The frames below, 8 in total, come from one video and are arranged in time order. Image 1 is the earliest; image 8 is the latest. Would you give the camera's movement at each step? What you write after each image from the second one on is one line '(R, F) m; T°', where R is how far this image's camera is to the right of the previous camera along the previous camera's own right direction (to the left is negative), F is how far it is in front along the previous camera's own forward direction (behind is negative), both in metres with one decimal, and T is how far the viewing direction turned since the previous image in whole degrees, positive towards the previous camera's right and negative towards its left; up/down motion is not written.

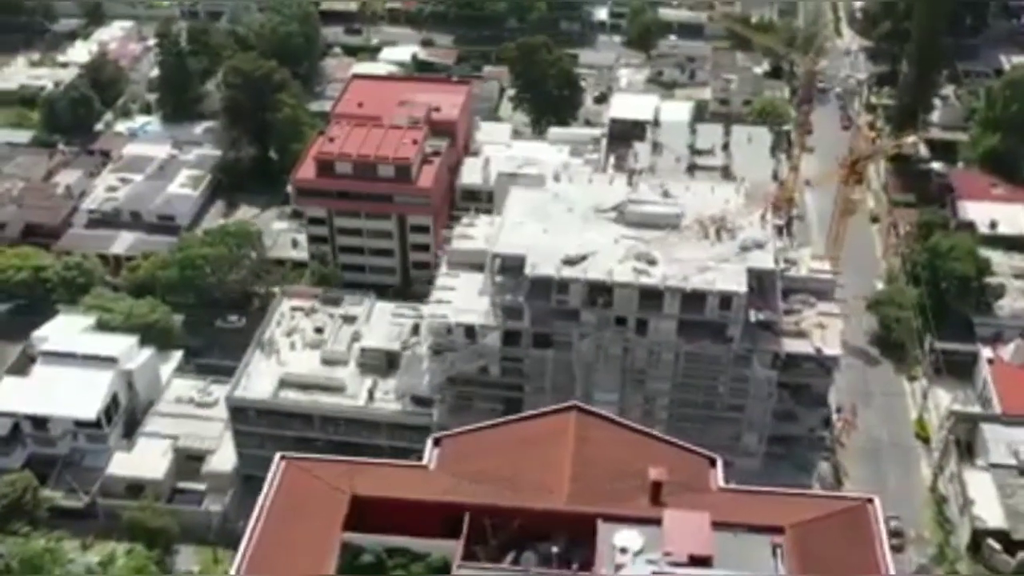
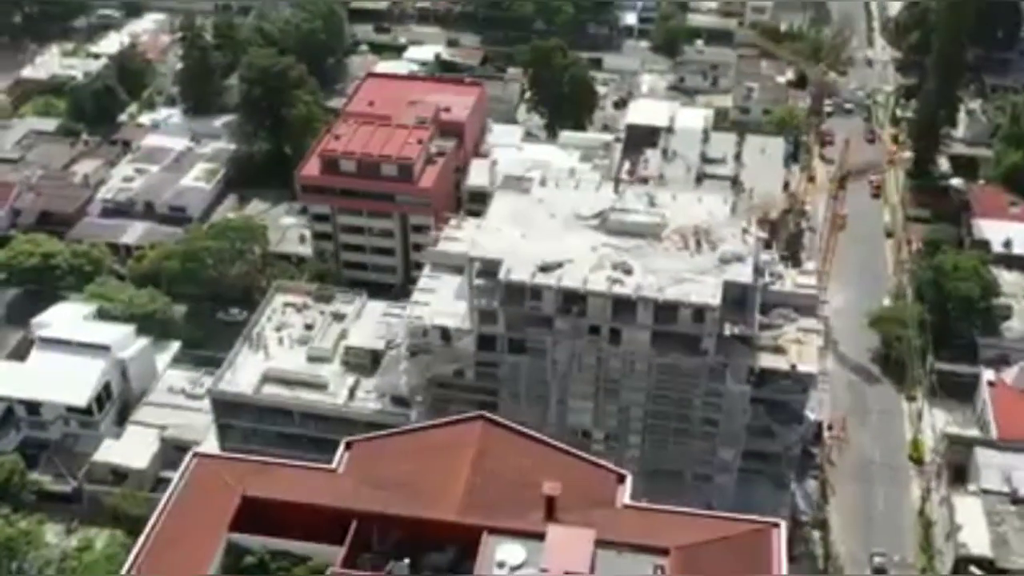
(+2.9, +0.2) m; -3°
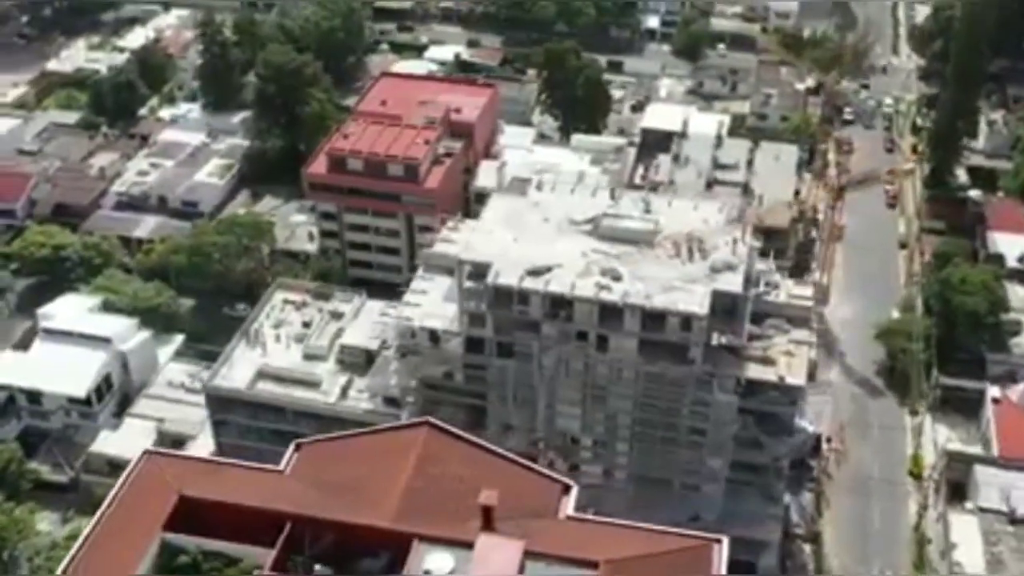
(+1.8, +0.1) m; -2°
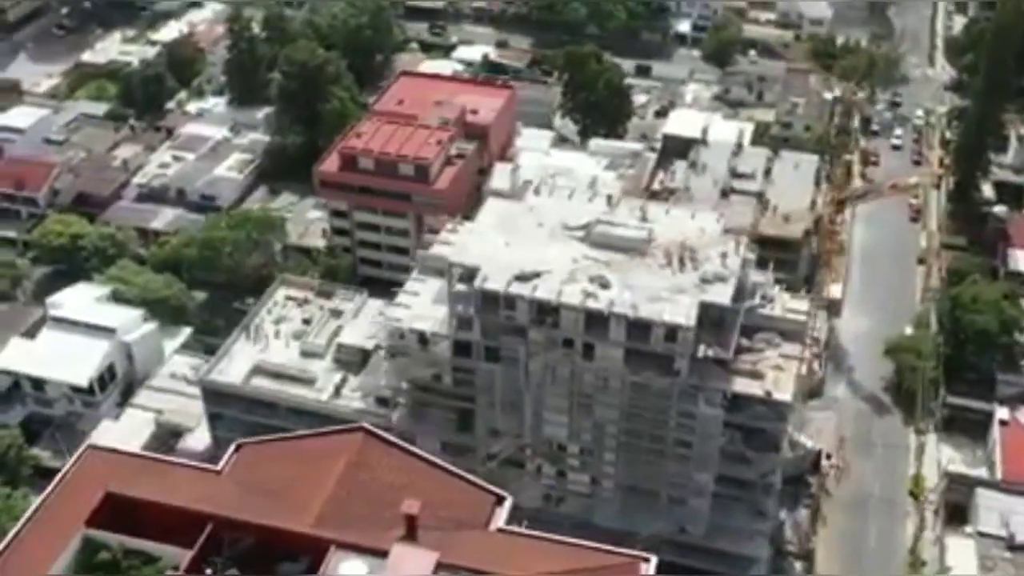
(+2.2, +0.2) m; -3°
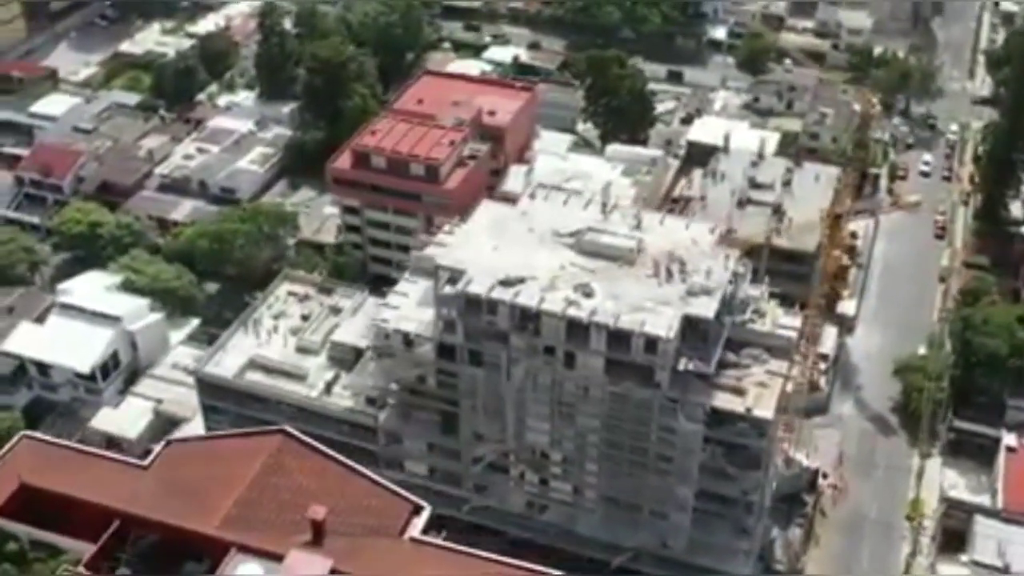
(+2.6, +0.3) m; -3°
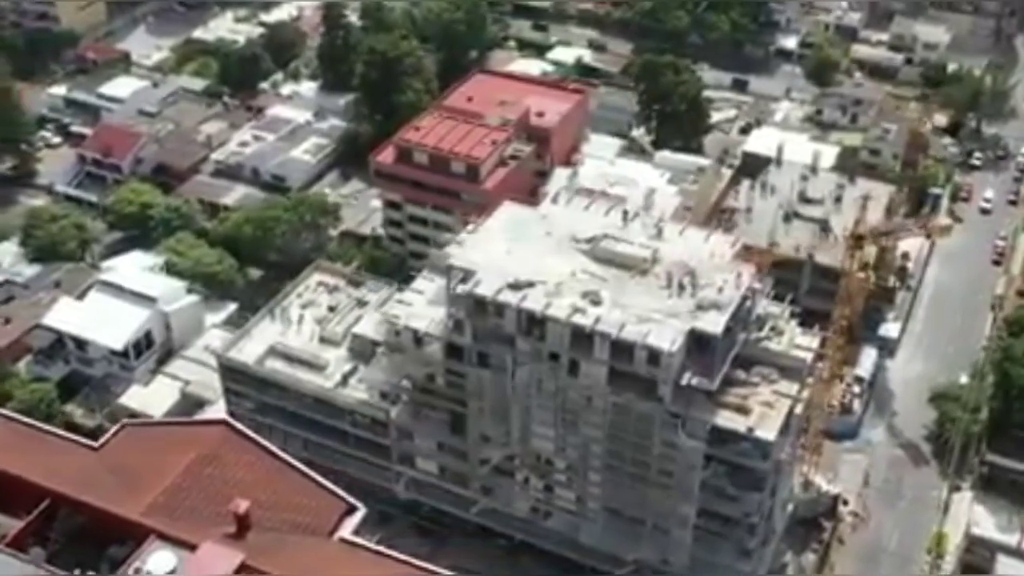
(+2.8, +0.4) m; -5°
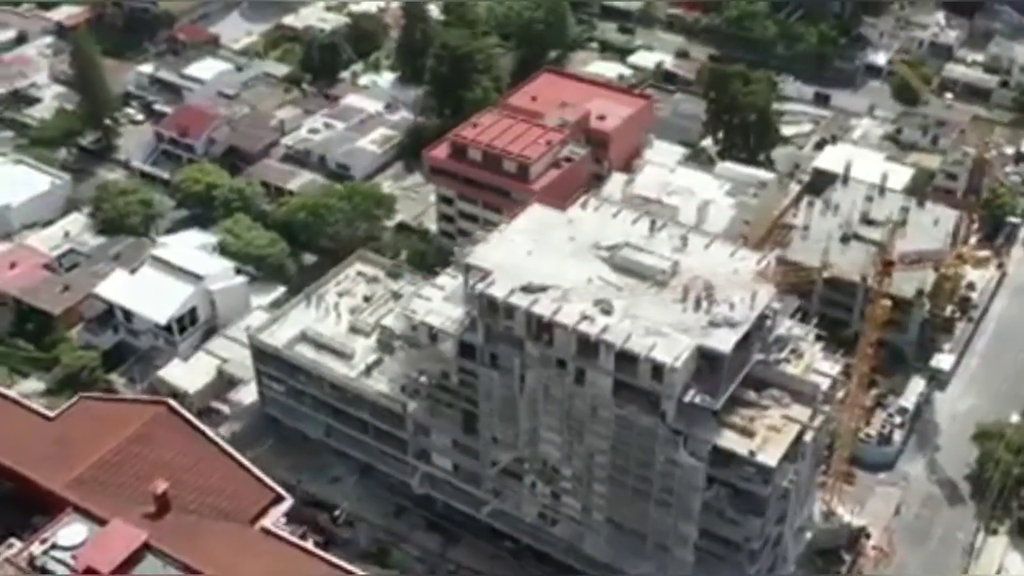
(+3.3, +0.4) m; -6°
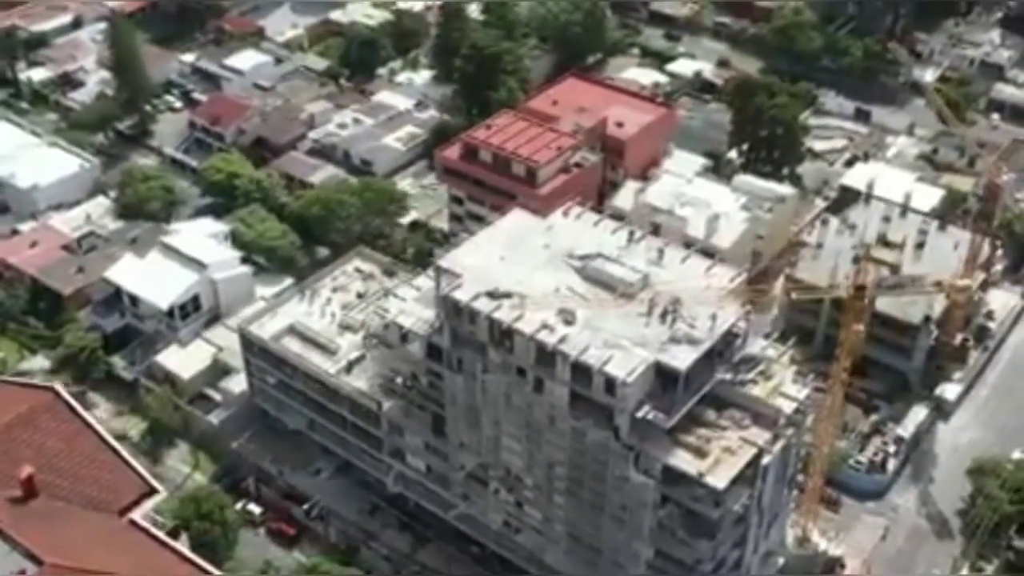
(+3.9, +0.4) m; -4°
